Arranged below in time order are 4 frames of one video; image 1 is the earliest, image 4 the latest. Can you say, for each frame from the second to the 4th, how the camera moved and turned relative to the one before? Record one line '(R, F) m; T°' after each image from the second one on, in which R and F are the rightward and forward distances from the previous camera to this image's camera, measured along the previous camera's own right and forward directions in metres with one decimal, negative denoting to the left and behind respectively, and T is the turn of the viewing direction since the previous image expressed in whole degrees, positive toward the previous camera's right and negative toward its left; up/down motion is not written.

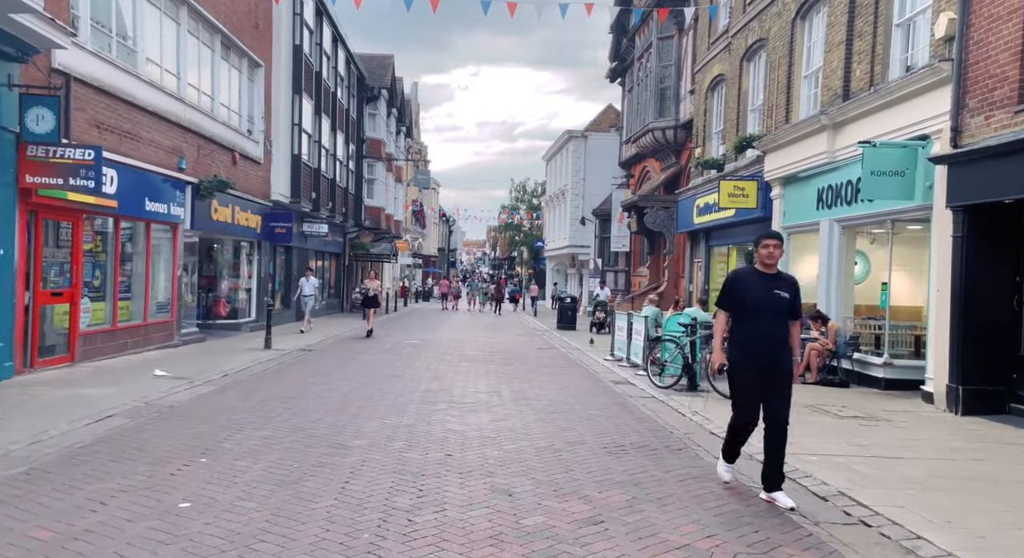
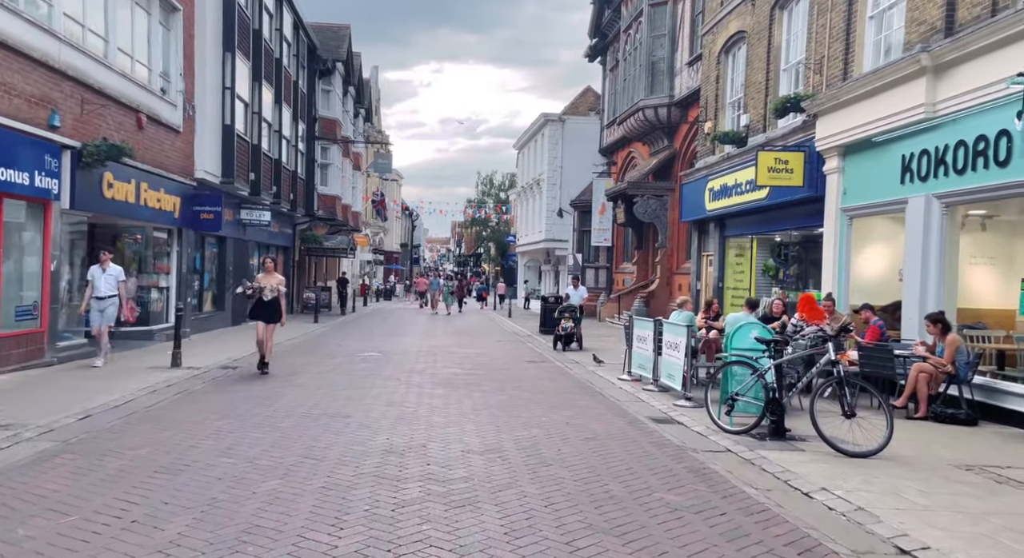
(-0.4, +3.9) m; +2°
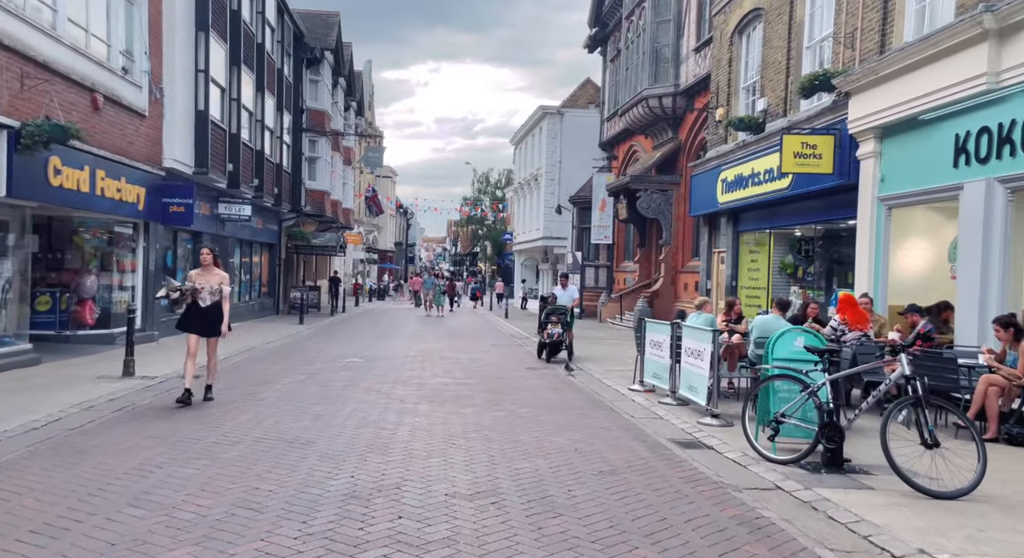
(0.0, +1.5) m; 0°
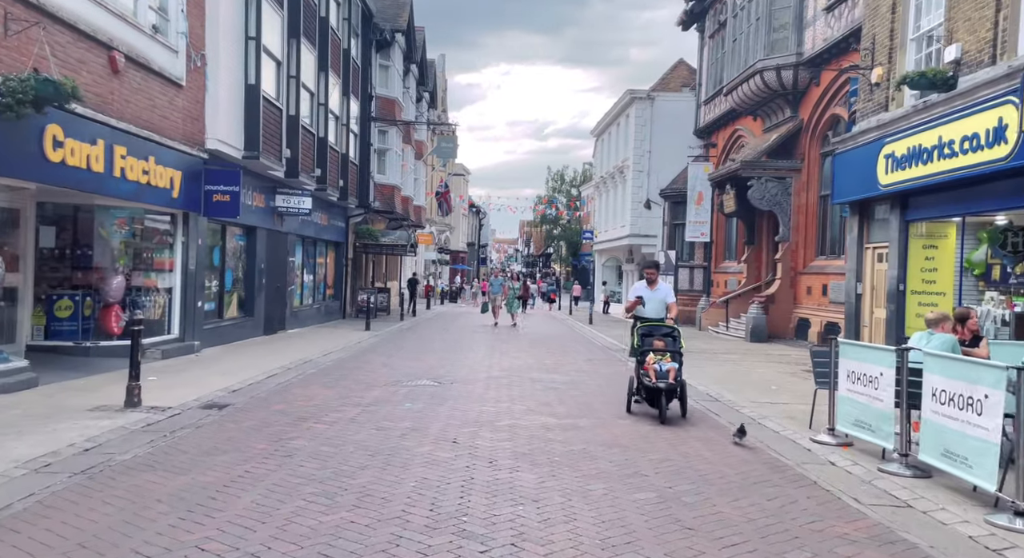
(-0.6, +3.3) m; -5°
